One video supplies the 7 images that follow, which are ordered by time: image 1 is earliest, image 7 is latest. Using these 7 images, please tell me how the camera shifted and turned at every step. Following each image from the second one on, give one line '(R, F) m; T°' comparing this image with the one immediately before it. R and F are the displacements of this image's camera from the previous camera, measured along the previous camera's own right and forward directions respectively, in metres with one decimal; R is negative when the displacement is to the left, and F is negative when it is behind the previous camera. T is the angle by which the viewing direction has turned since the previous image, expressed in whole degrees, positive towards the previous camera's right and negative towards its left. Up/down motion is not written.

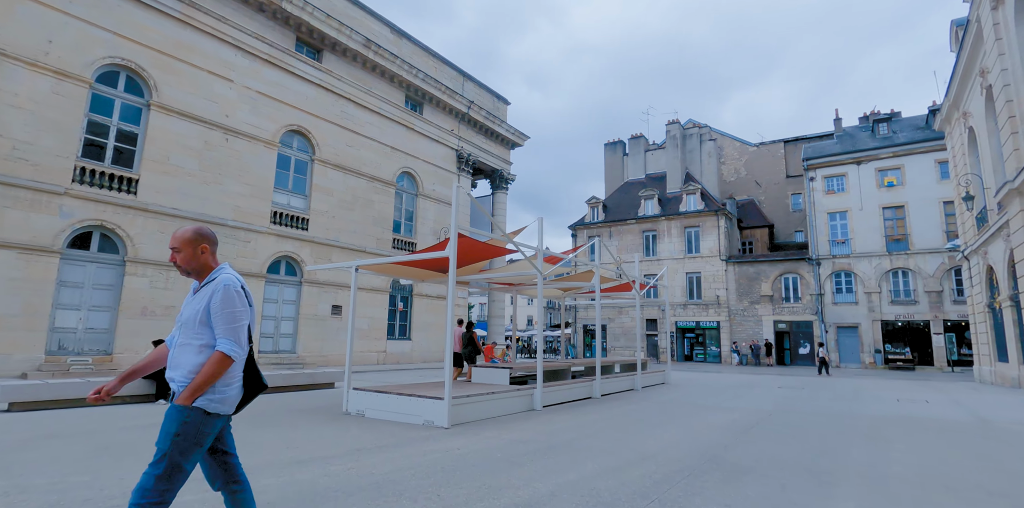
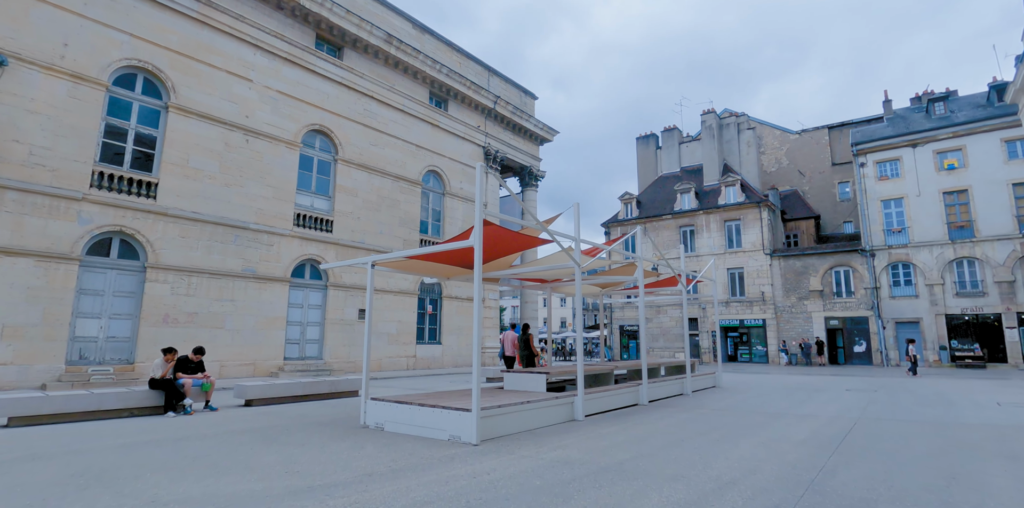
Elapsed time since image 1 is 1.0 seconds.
(-0.1, +0.9) m; -3°
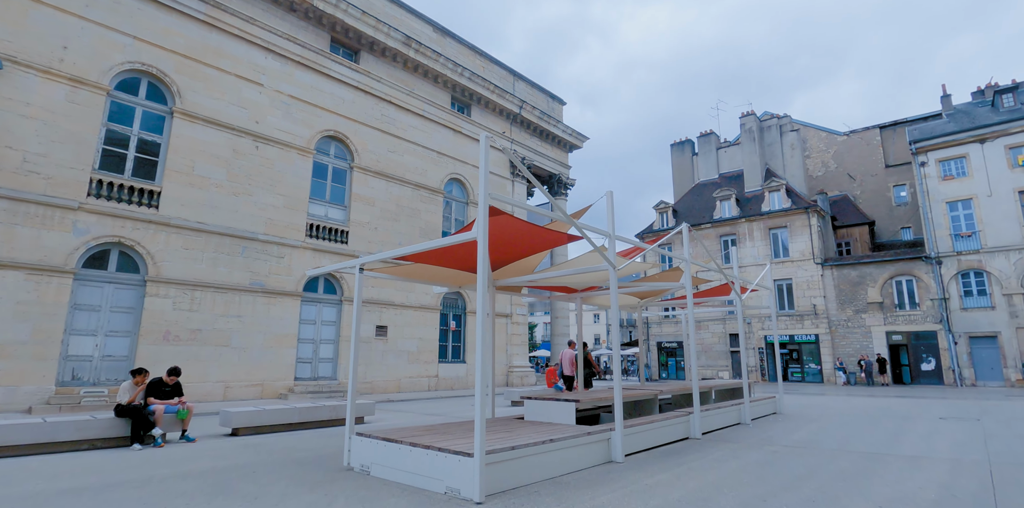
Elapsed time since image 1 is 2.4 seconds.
(+0.1, +1.3) m; -3°
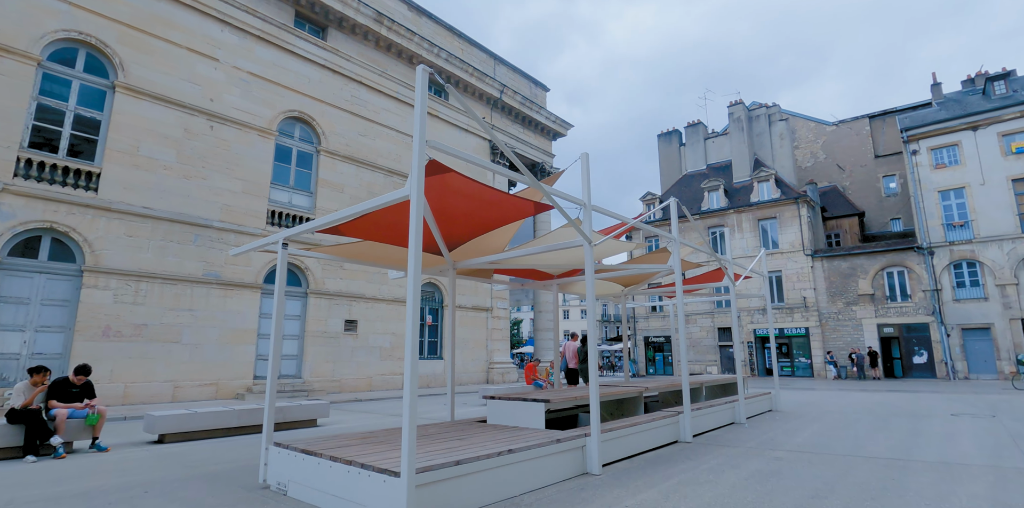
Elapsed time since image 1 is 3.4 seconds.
(+0.3, +0.9) m; +1°
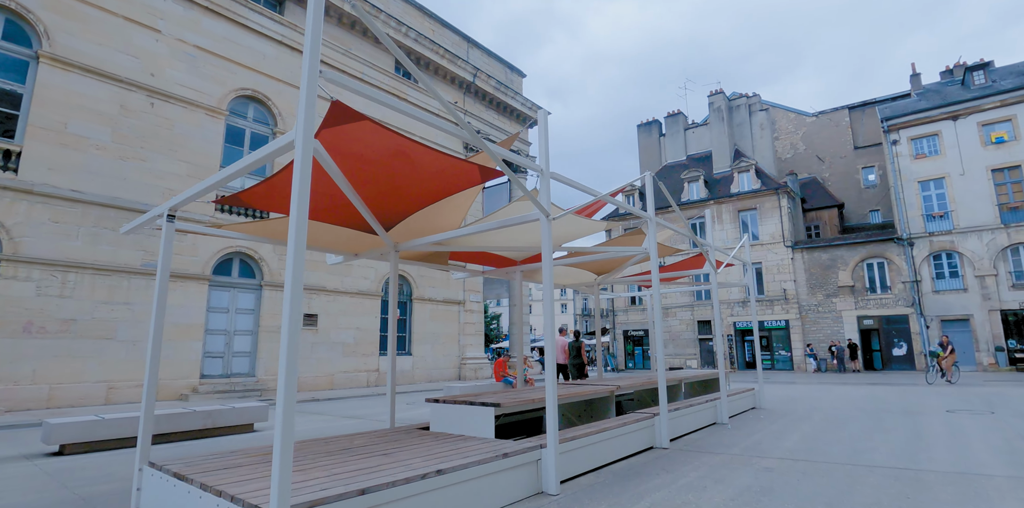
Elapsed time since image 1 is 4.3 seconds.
(+0.3, +0.8) m; +2°
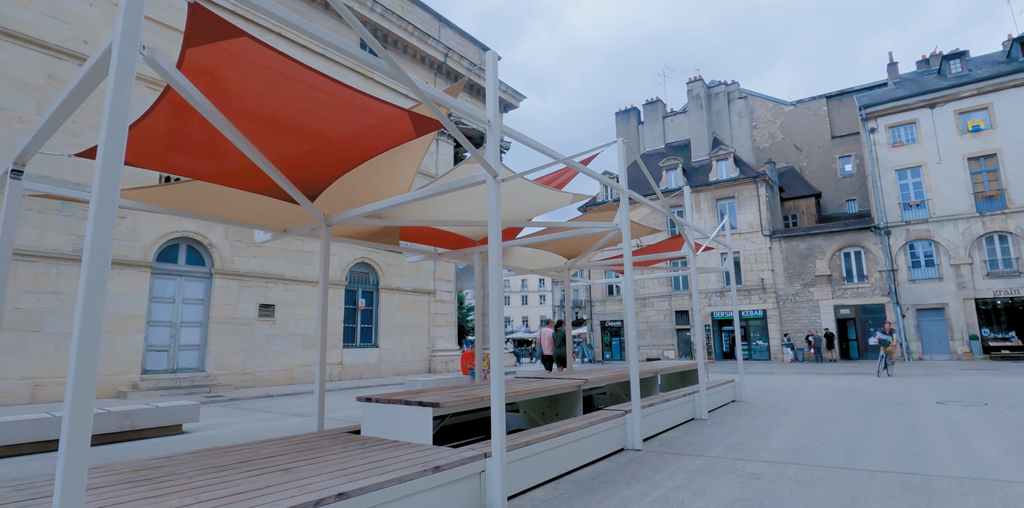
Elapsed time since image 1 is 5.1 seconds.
(+0.3, +0.7) m; +2°
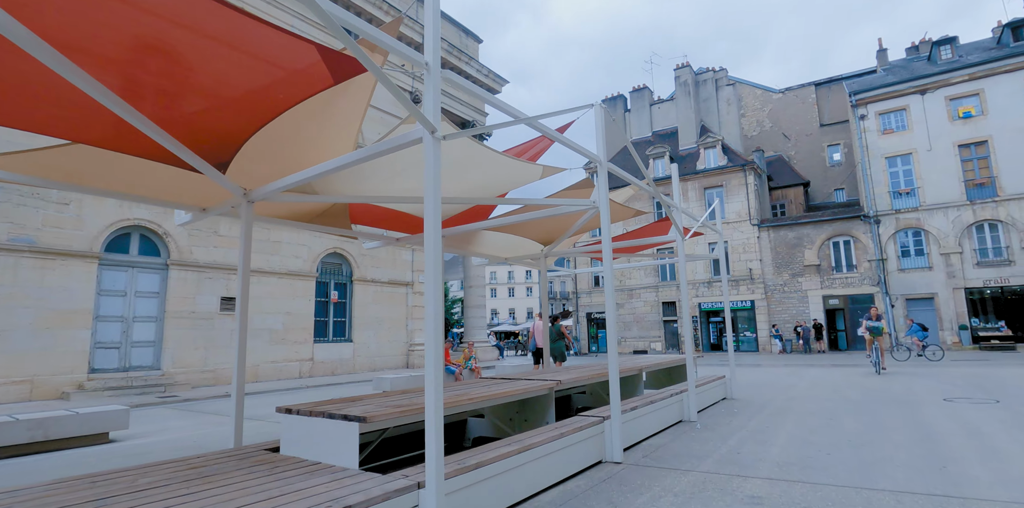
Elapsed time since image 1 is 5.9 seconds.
(+0.2, +0.7) m; +1°
